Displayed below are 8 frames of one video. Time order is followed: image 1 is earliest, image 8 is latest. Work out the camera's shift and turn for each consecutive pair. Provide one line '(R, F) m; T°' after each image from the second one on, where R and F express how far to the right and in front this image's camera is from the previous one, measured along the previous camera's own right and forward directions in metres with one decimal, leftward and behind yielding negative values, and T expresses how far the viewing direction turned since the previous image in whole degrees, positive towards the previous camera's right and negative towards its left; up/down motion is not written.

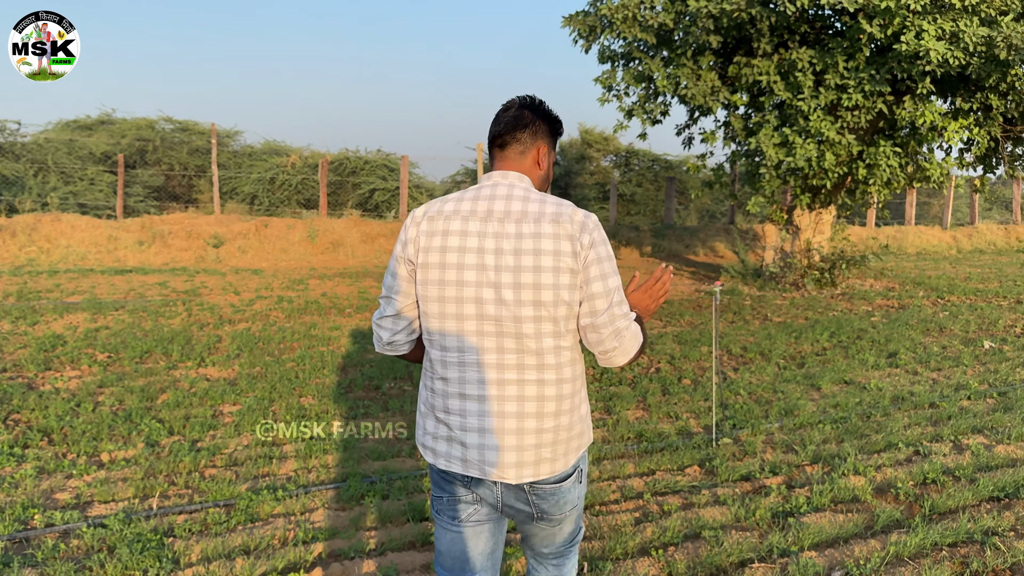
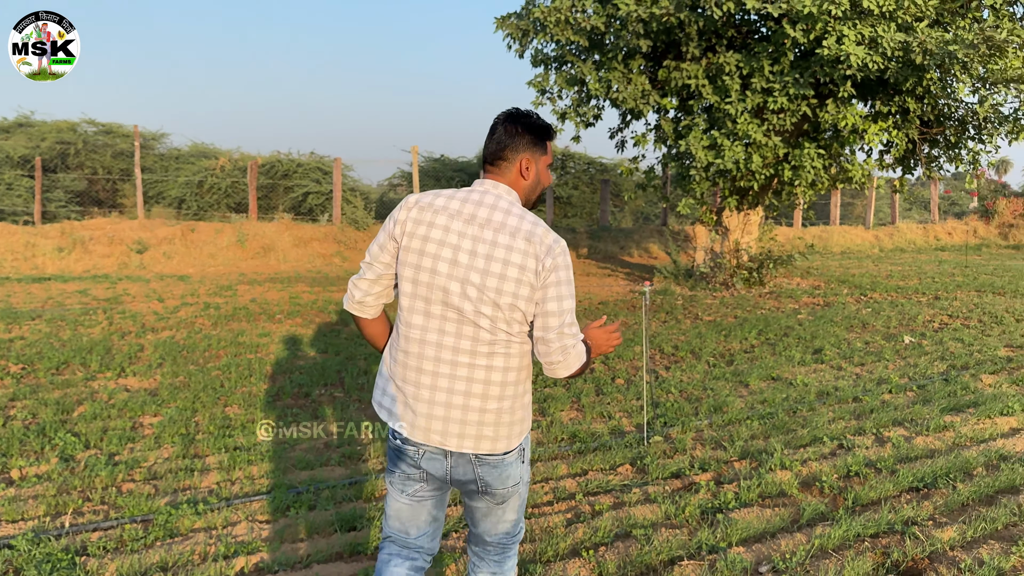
(0.0, 0.0) m; +4°
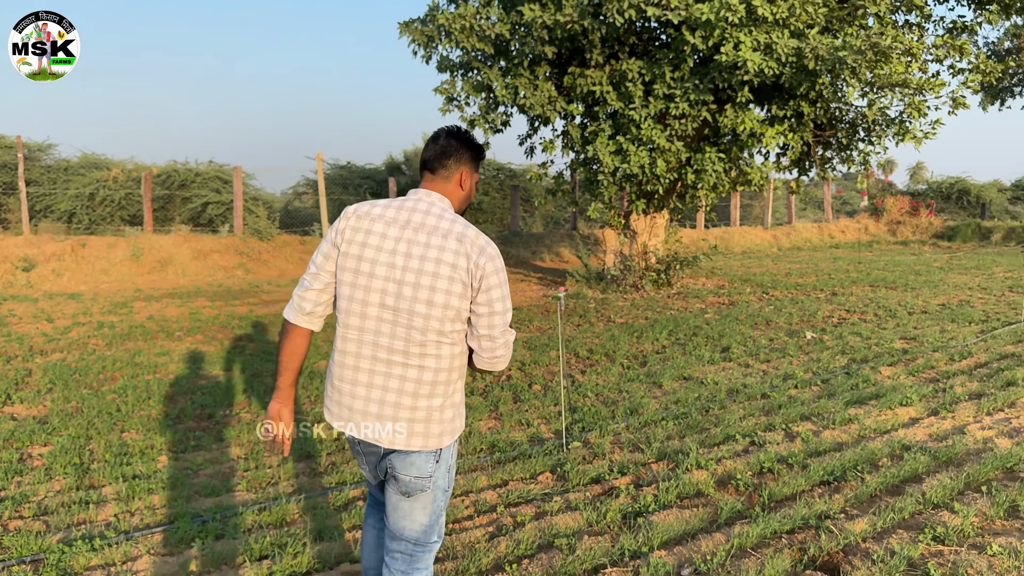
(0.0, +0.1) m; +6°
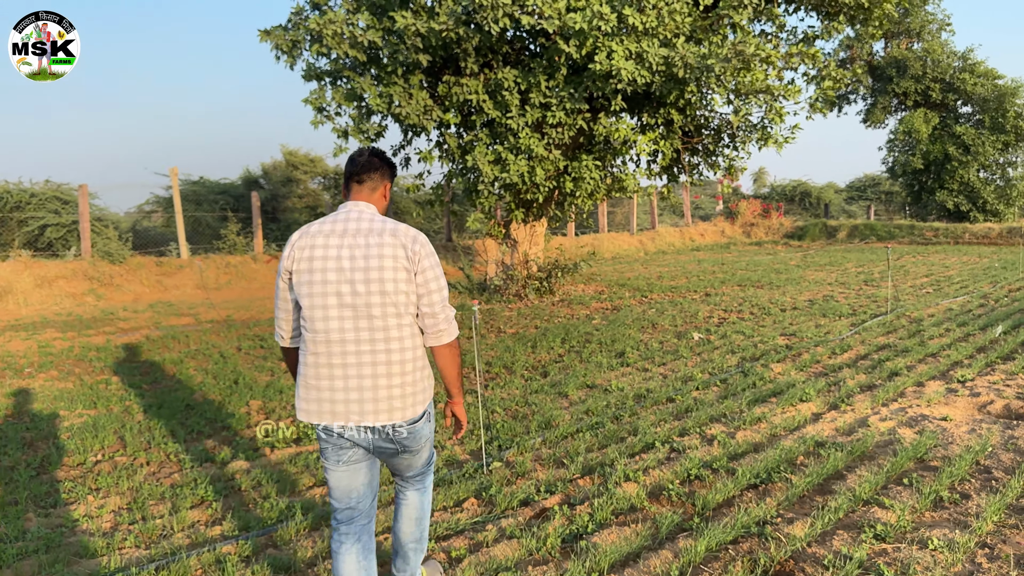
(-0.2, +0.2) m; +9°
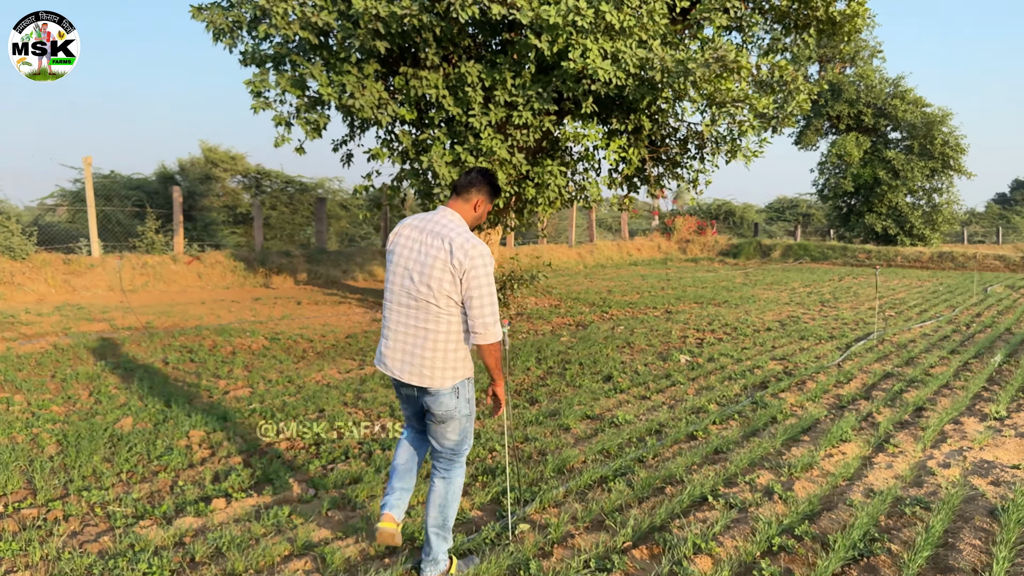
(-0.5, +0.9) m; +5°
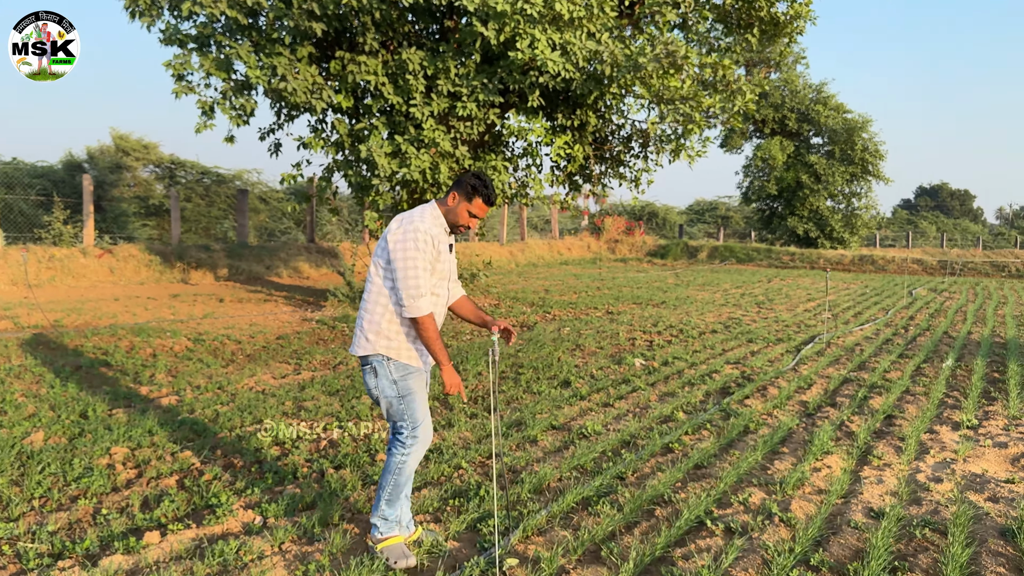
(-0.2, +0.4) m; +5°
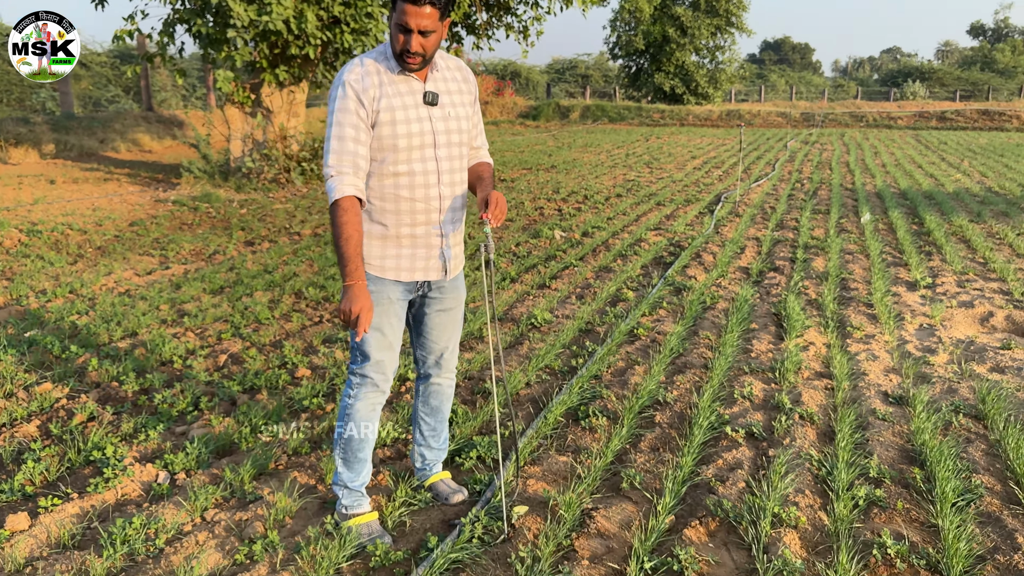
(-0.4, +0.8) m; +9°
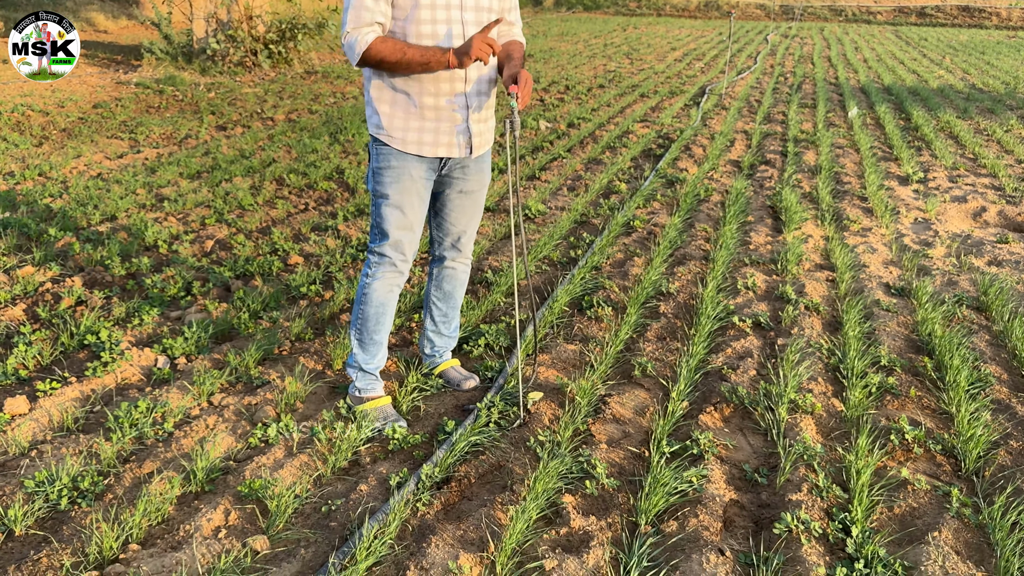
(-0.1, +0.1) m; +2°
